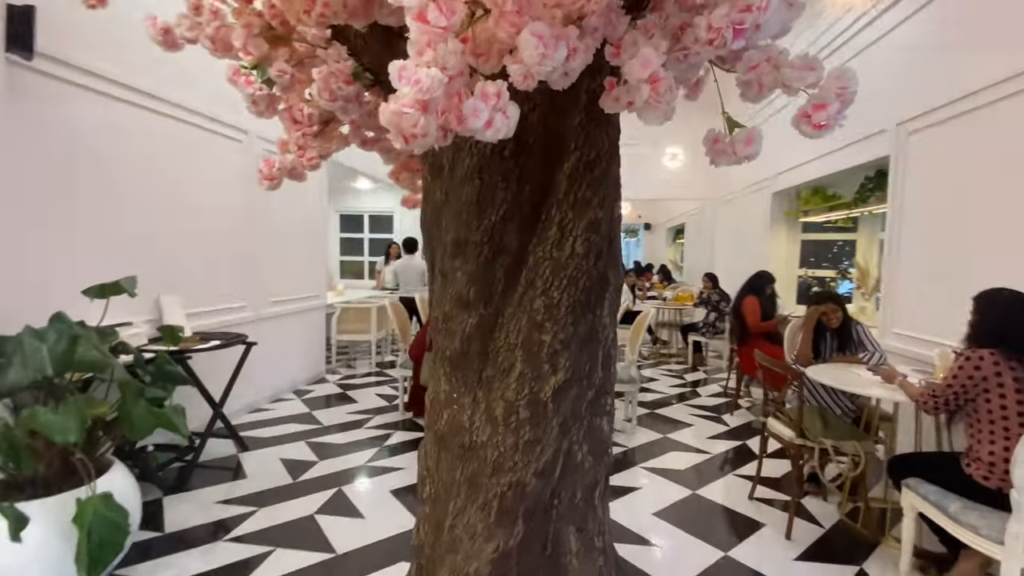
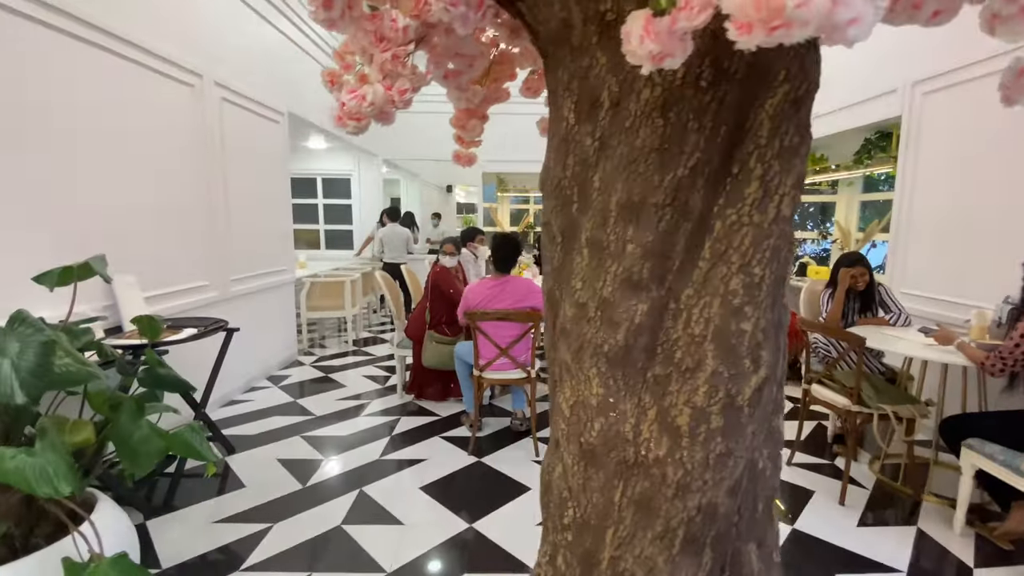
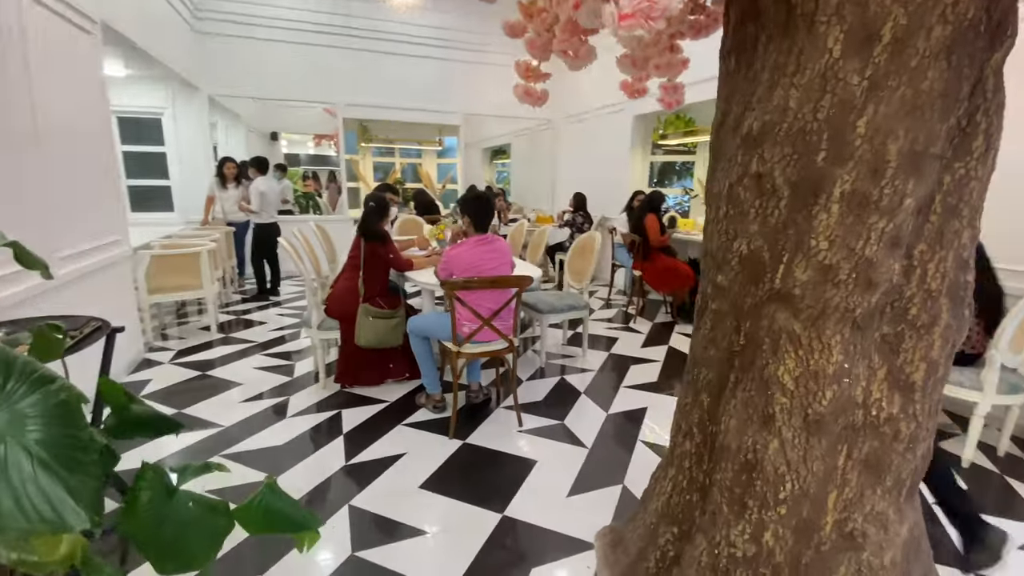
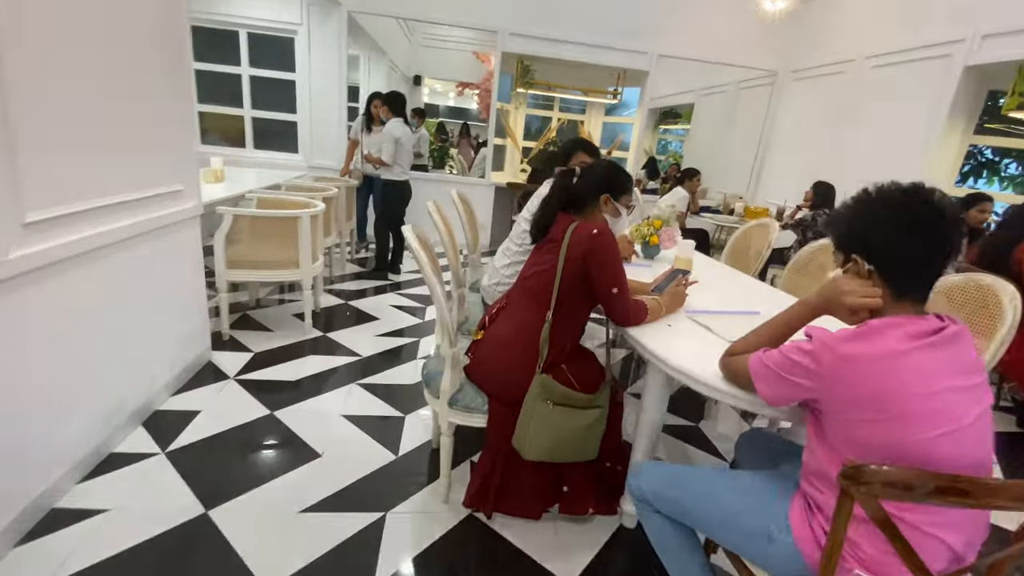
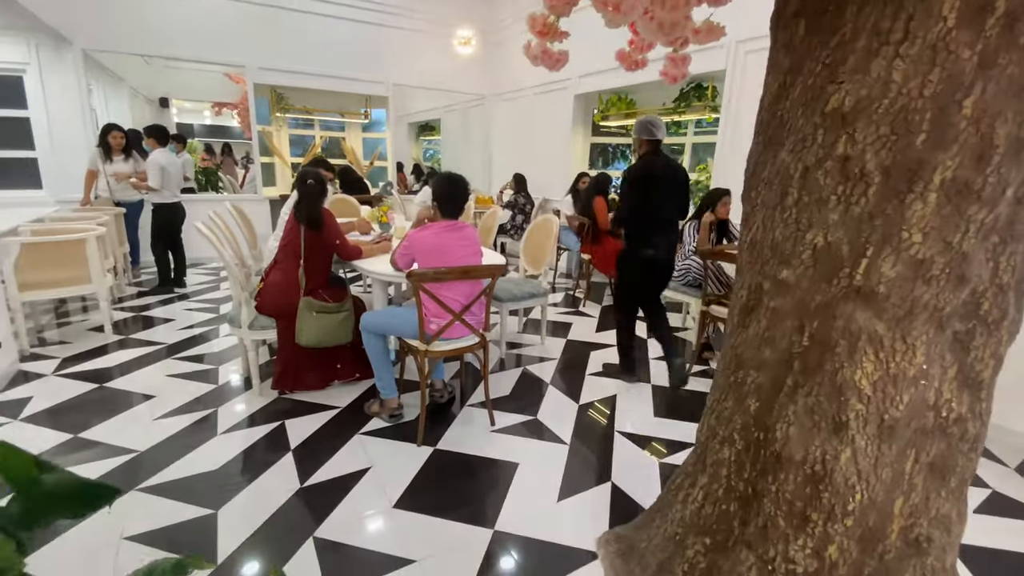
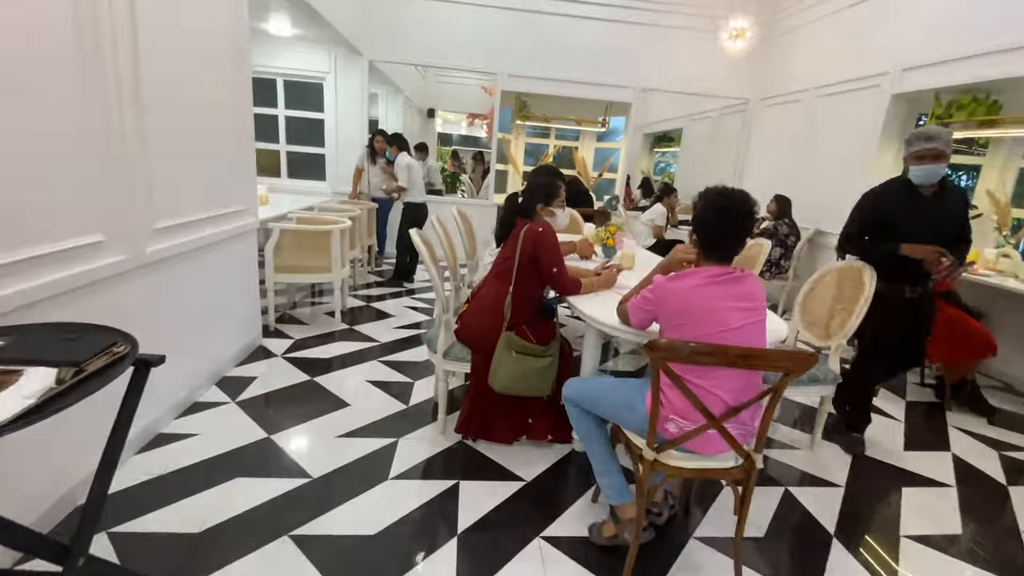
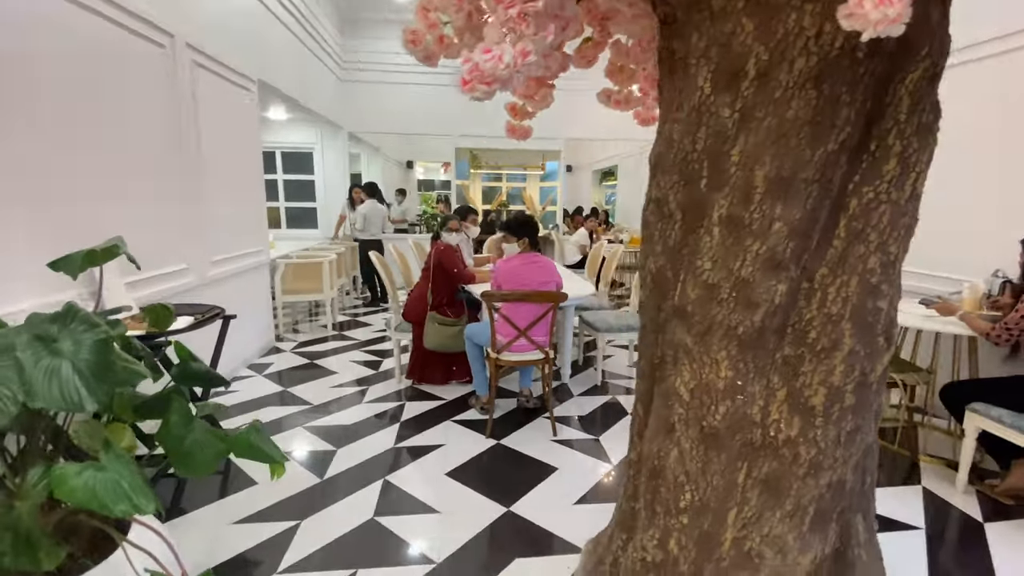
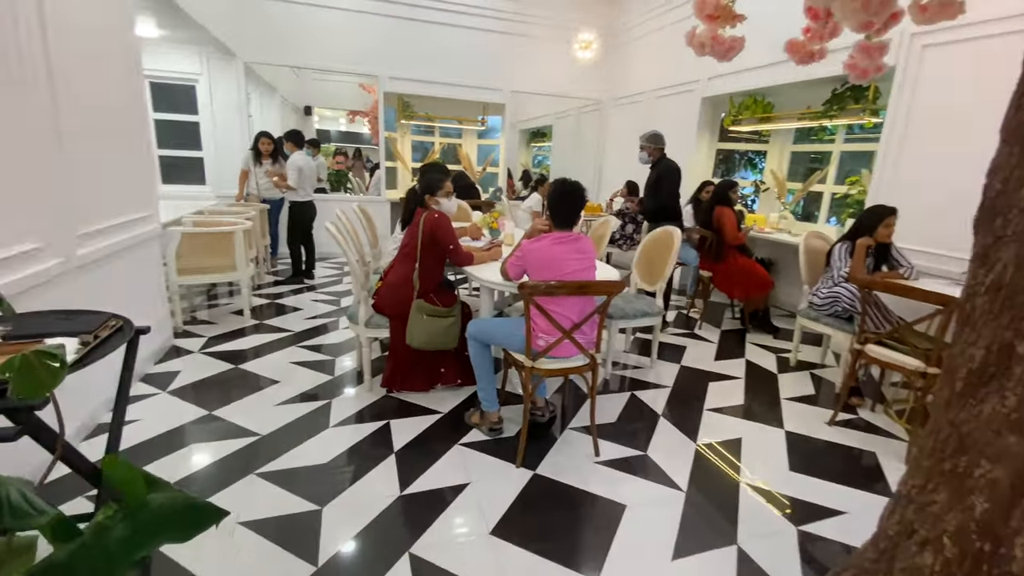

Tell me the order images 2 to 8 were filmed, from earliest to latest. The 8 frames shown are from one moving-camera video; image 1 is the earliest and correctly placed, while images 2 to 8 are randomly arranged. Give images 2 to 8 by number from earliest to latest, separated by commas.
2, 7, 3, 5, 8, 6, 4
